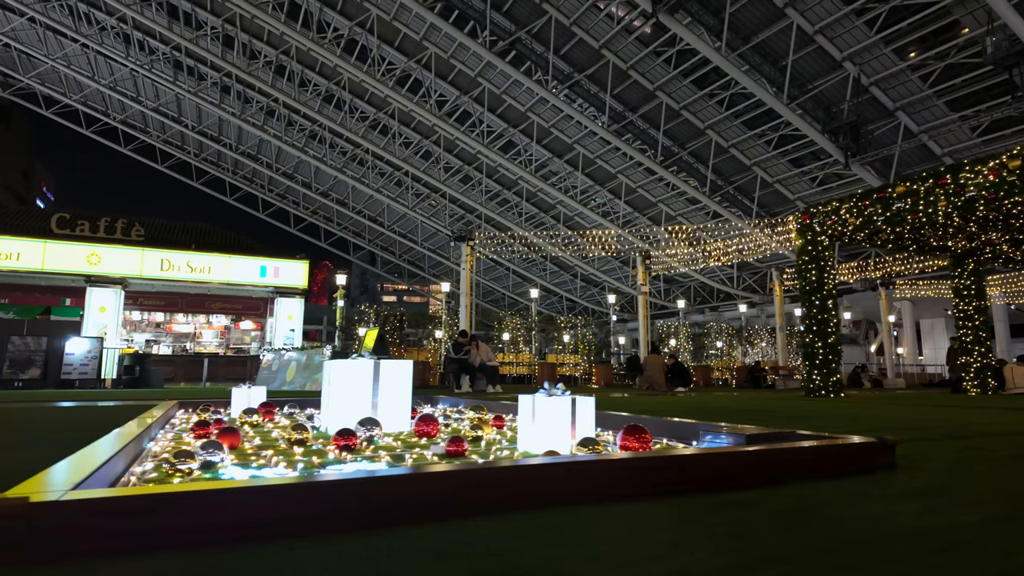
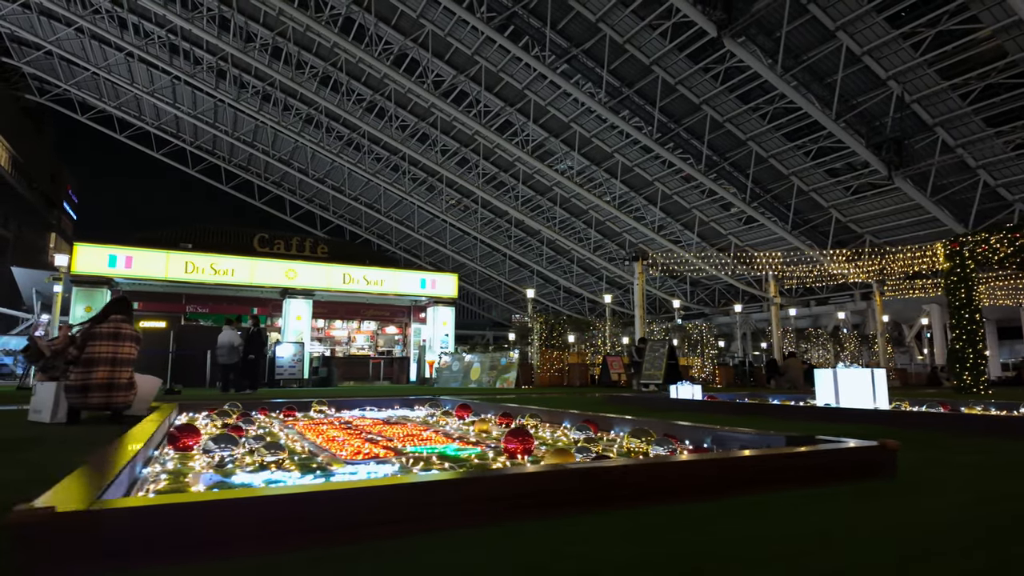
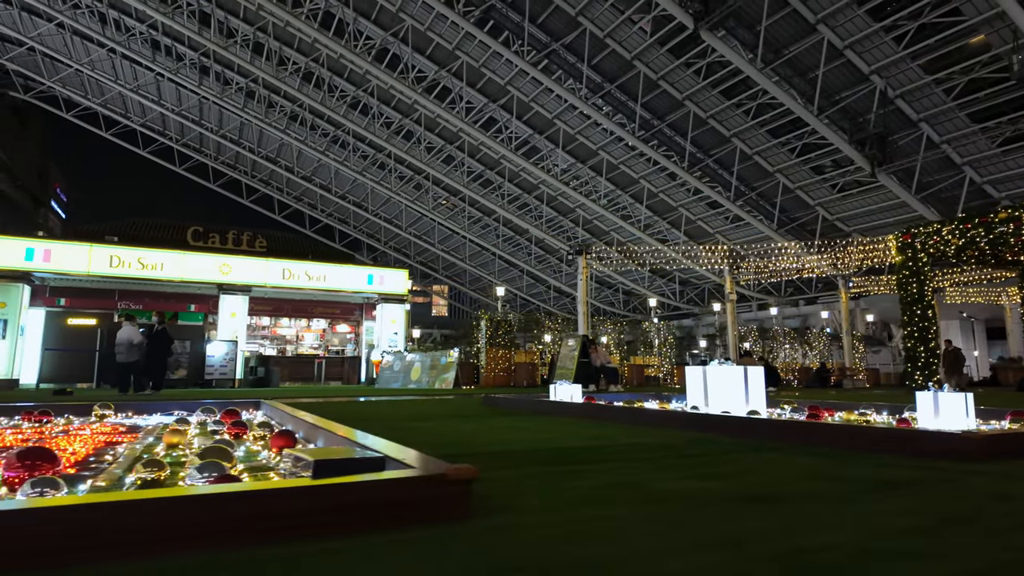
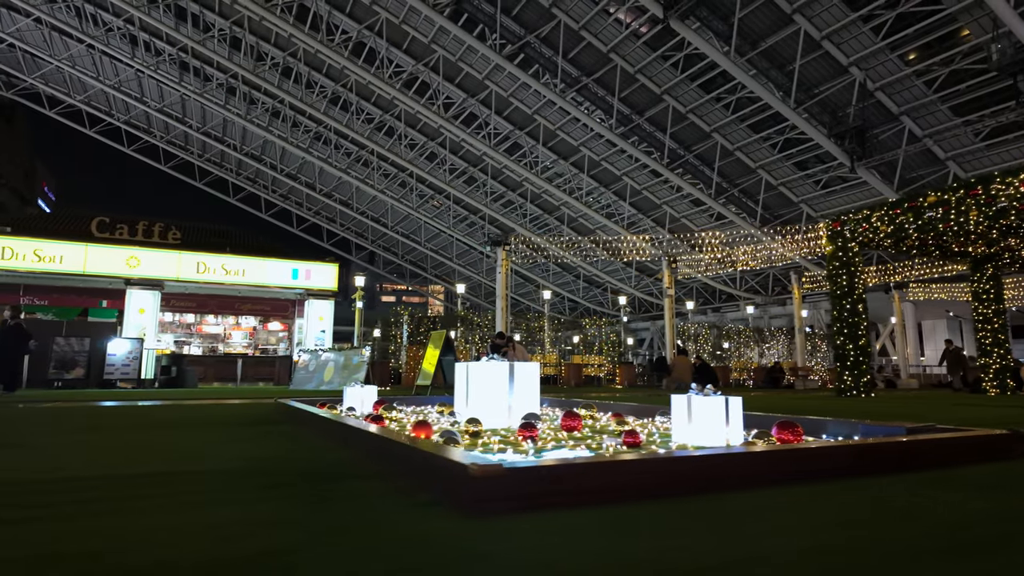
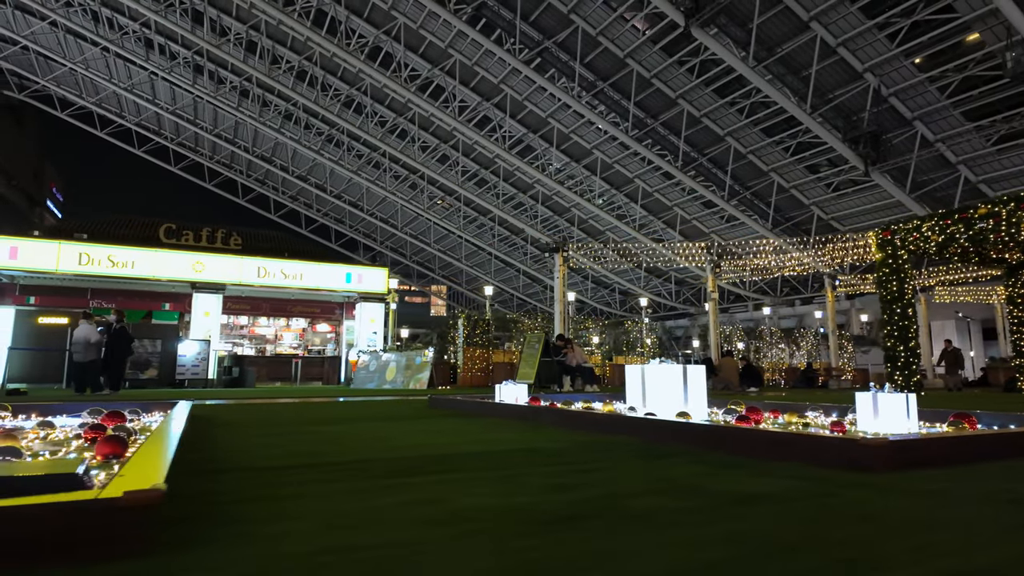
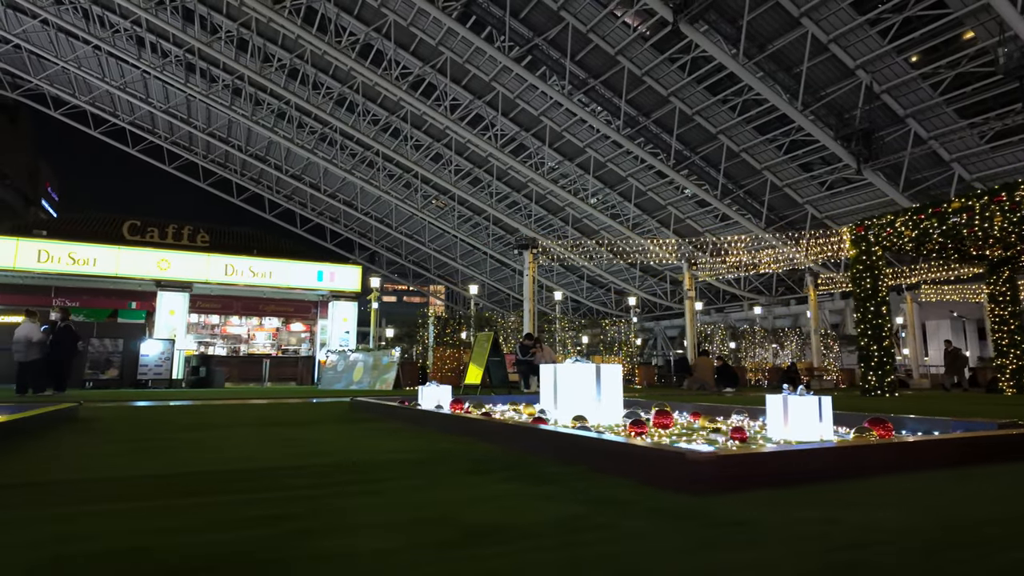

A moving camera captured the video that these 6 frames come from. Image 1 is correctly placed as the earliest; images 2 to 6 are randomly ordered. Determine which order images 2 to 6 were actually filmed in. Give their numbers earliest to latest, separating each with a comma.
4, 6, 5, 3, 2
